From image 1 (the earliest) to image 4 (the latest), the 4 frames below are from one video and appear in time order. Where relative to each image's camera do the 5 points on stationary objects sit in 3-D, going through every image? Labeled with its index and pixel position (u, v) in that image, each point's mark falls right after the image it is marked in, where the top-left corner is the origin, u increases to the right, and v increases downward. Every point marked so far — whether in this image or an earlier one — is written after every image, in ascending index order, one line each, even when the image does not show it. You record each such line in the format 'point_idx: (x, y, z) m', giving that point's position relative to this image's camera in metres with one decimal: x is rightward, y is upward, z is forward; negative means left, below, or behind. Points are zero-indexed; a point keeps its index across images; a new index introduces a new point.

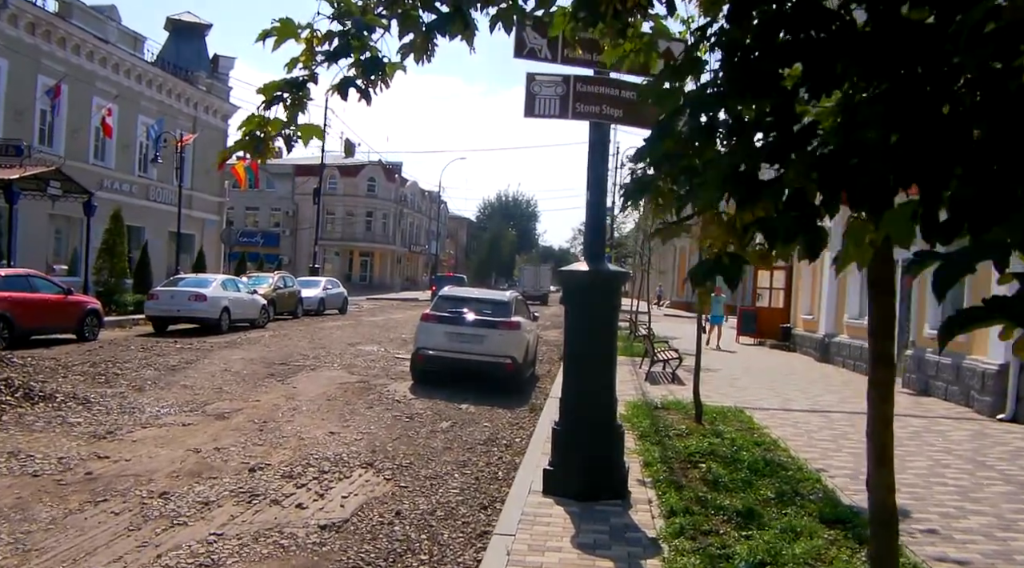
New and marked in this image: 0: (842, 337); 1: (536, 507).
0: (+7.8, -1.2, +18.1) m
1: (+0.2, -1.7, +5.7) m
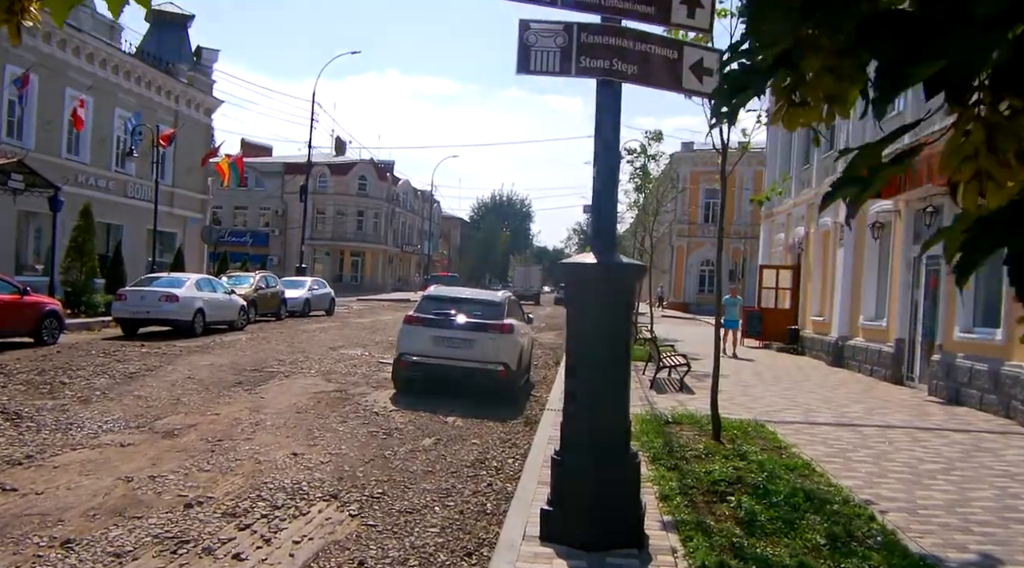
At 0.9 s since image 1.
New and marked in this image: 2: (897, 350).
0: (+7.6, -1.2, +17.0) m
1: (+0.1, -1.6, +4.6) m
2: (+7.4, -1.3, +14.8) m
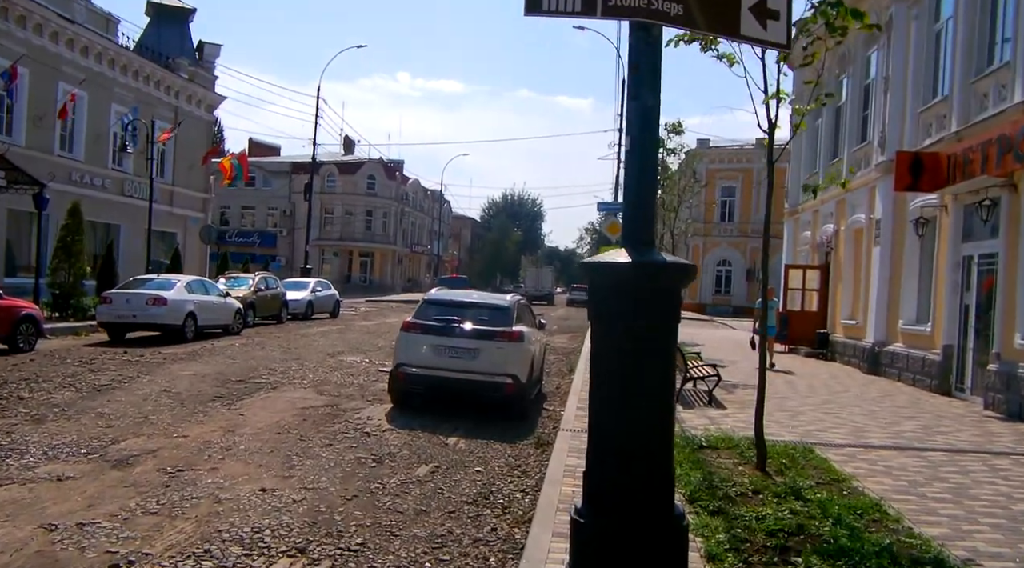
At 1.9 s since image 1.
0: (+7.9, -1.3, +15.7) m
1: (+0.2, -1.7, +3.4) m
2: (+7.6, -1.3, +13.5) m
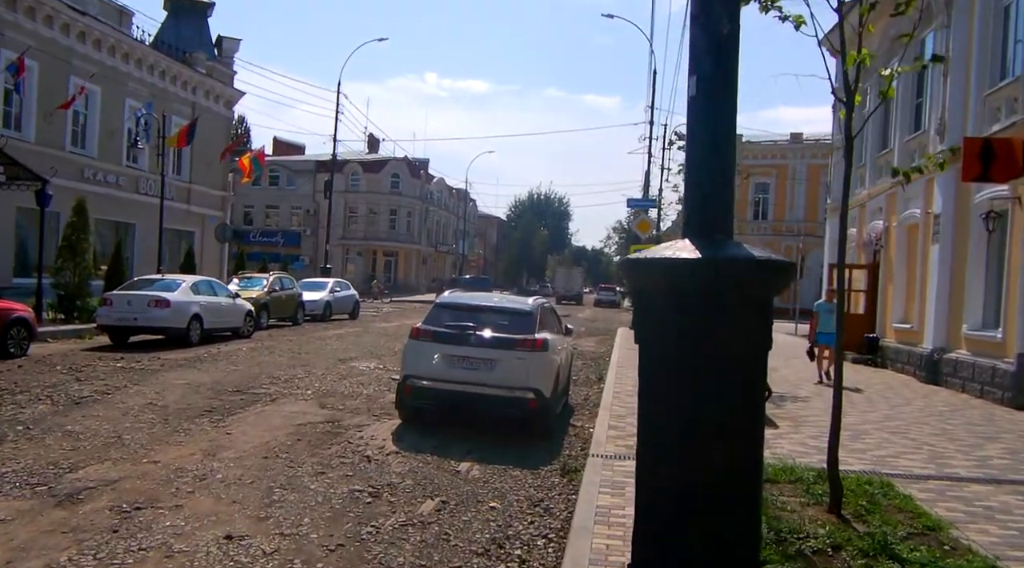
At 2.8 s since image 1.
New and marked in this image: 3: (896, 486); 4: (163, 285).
0: (+8.3, -1.3, +14.3) m
1: (+0.2, -1.7, +2.2) m
2: (+8.0, -1.3, +12.0) m
3: (+3.3, -1.7, +6.6) m
4: (-7.2, 0.0, +16.0) m
